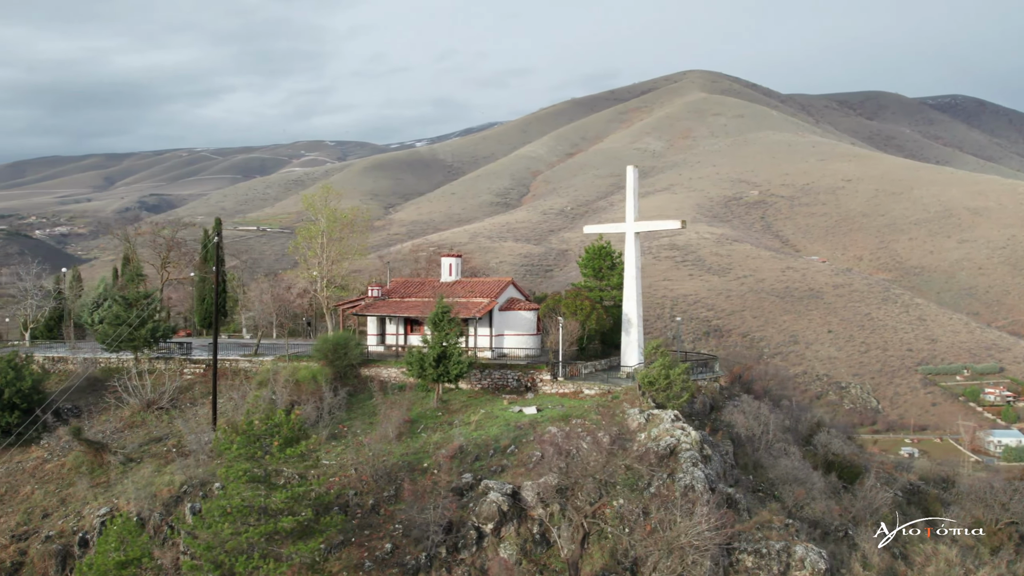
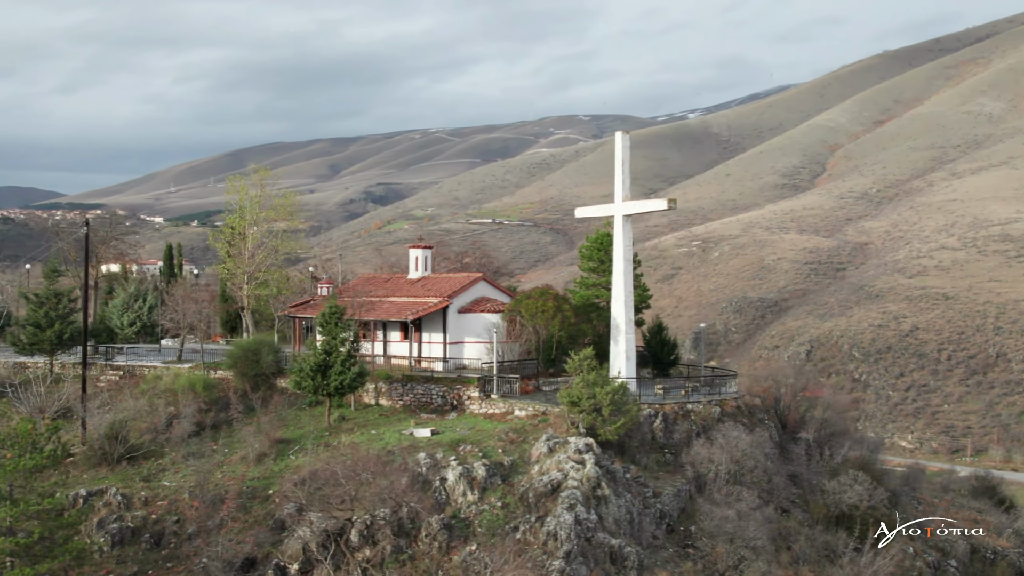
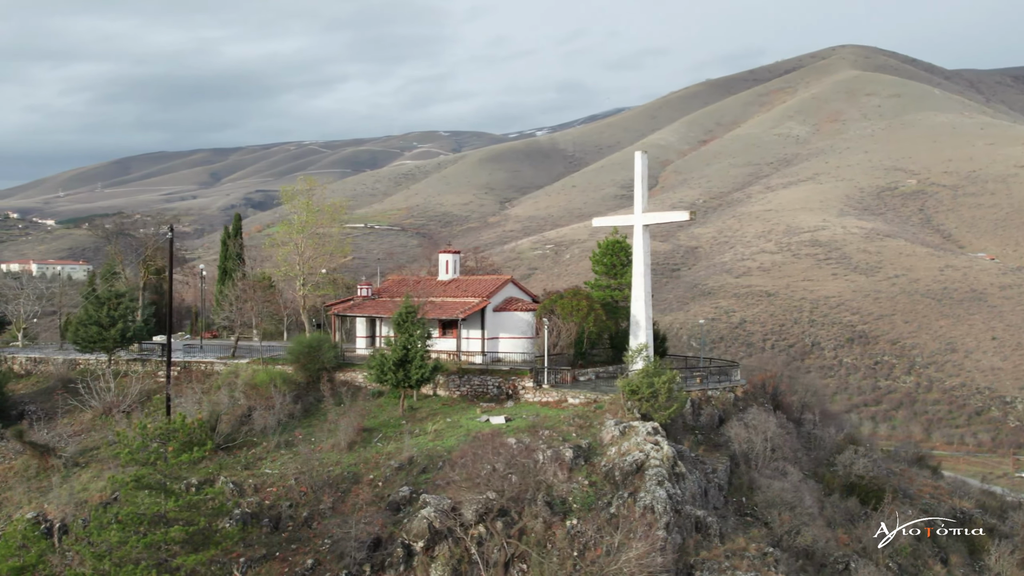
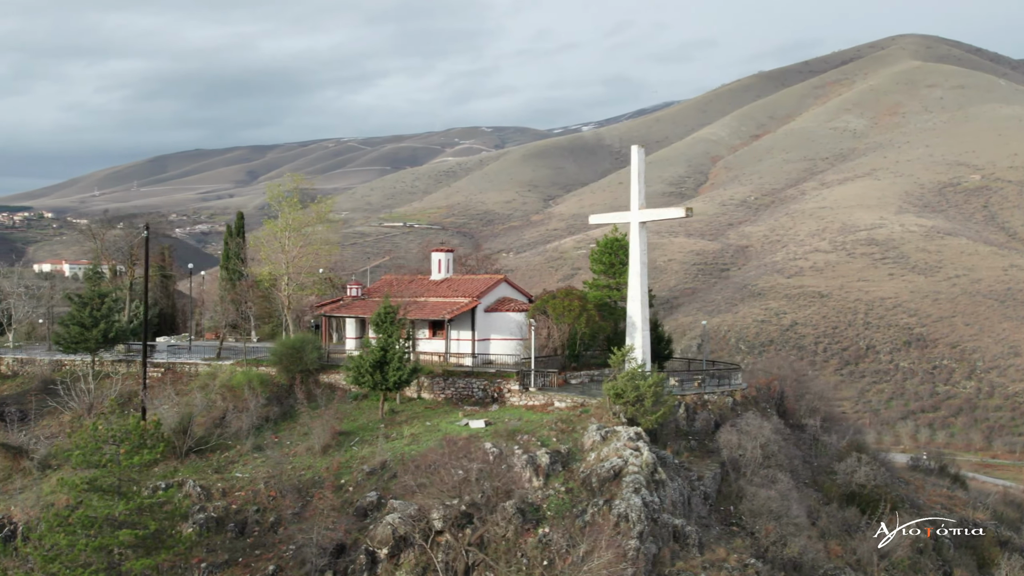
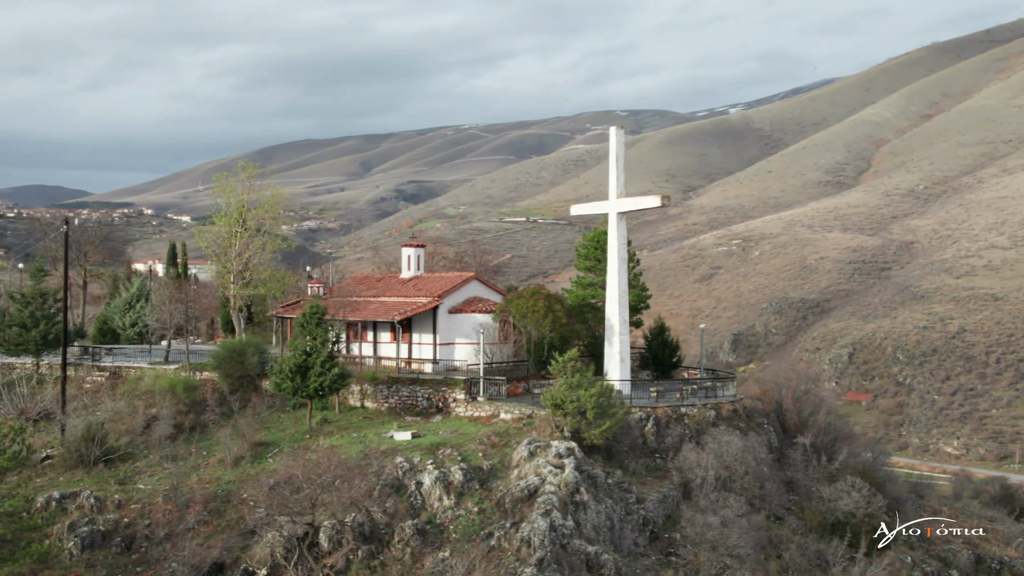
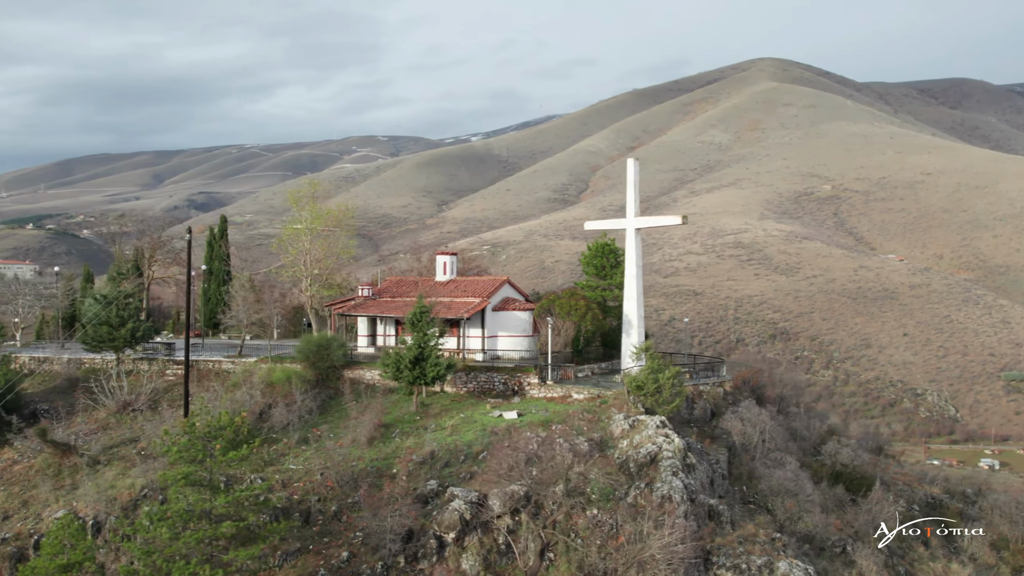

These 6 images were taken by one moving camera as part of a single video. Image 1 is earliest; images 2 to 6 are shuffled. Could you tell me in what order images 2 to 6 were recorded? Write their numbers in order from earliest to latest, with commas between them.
6, 3, 4, 2, 5
